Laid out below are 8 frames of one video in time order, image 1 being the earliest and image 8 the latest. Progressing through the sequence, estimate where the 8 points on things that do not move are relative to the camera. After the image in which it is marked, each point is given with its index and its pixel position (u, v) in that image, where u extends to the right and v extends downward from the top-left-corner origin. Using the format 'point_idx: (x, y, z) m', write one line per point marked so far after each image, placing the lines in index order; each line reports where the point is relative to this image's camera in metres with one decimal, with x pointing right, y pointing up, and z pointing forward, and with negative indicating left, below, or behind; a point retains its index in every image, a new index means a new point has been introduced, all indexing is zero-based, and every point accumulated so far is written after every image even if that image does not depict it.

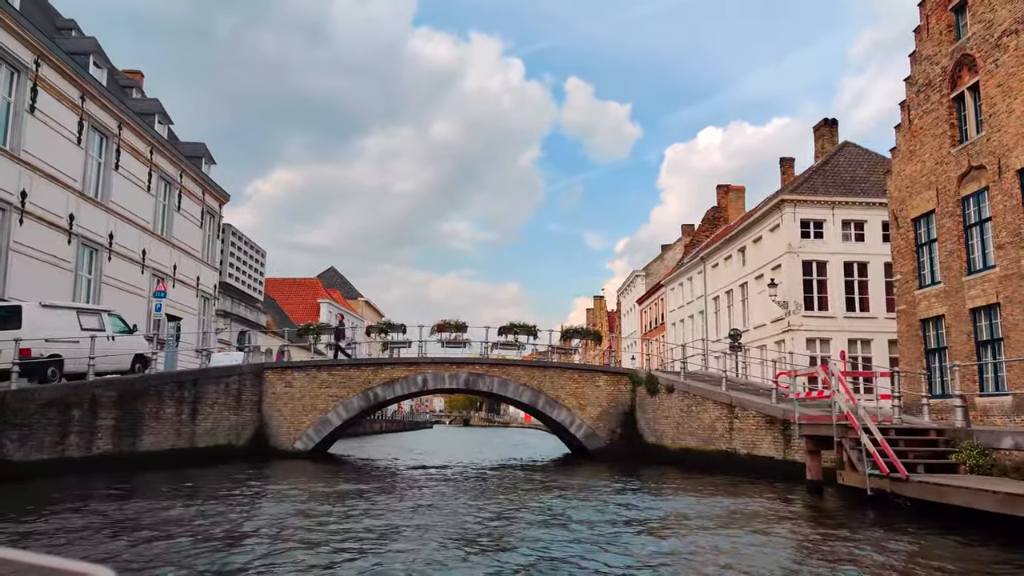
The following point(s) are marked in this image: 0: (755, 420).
0: (+7.3, -4.0, +18.6) m
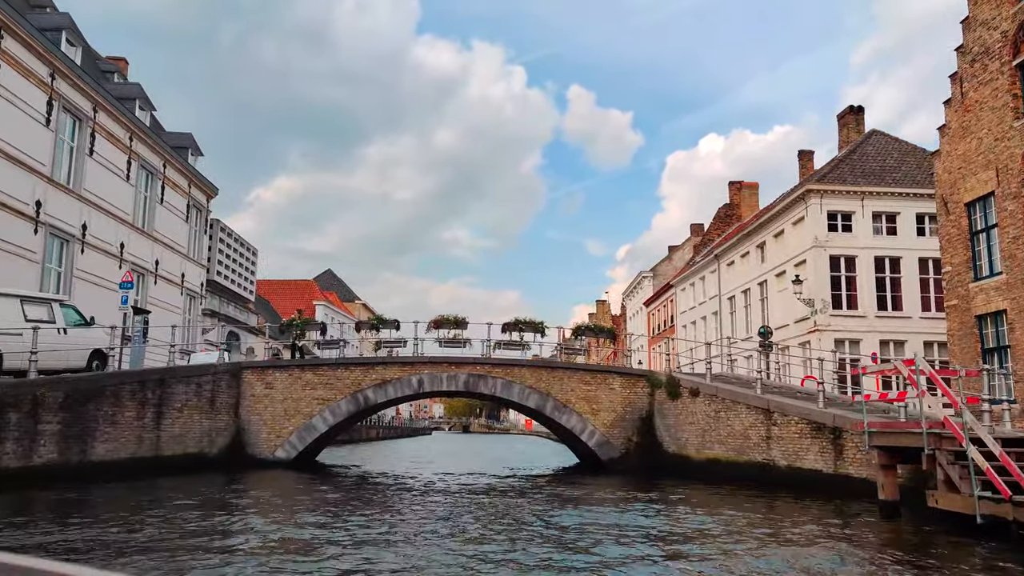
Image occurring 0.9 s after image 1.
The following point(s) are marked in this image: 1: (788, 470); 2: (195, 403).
0: (+7.5, -3.7, +16.2) m
1: (+7.3, -4.8, +16.4) m
2: (-10.1, -3.7, +19.8) m
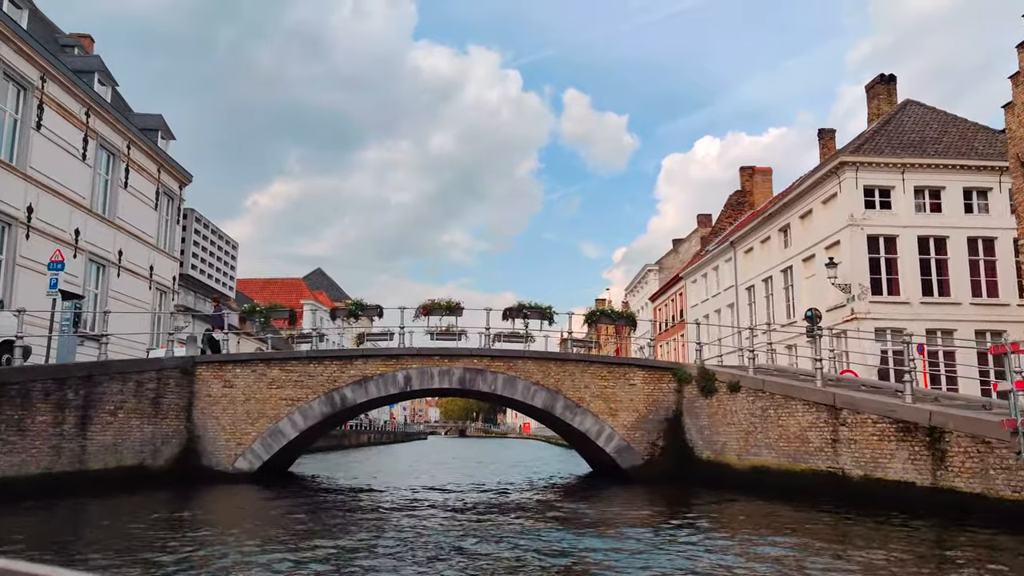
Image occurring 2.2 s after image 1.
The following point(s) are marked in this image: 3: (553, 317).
0: (+7.6, -2.9, +13.0) m
1: (+7.5, -4.1, +13.1) m
2: (-10.0, -3.1, +16.4) m
3: (+1.3, -0.9, +19.3) m
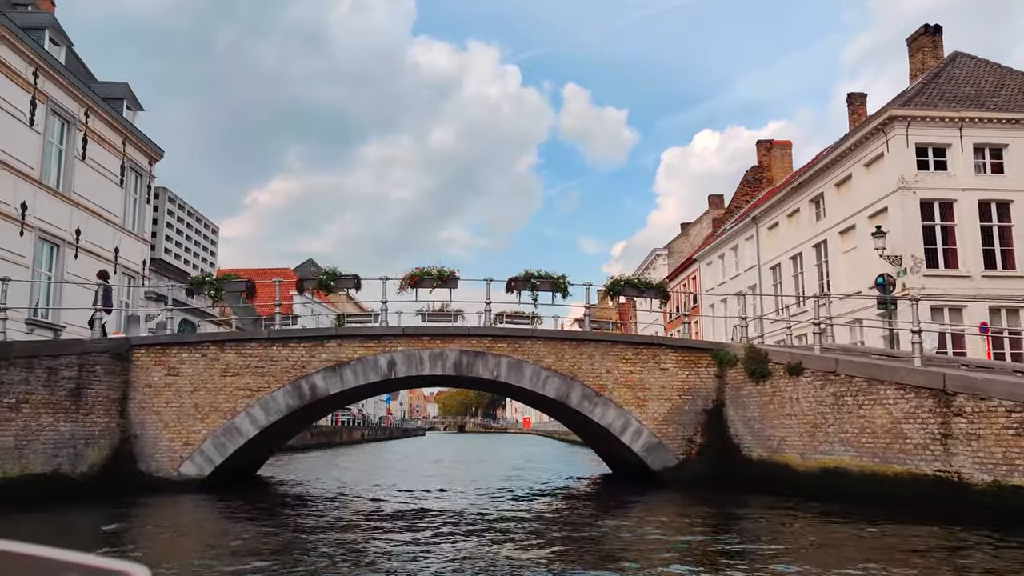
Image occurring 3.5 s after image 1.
0: (+7.8, -2.0, +9.7) m
1: (+7.6, -3.2, +9.8) m
2: (-9.9, -2.3, +13.1) m
3: (+1.4, 0.0, +16.0) m
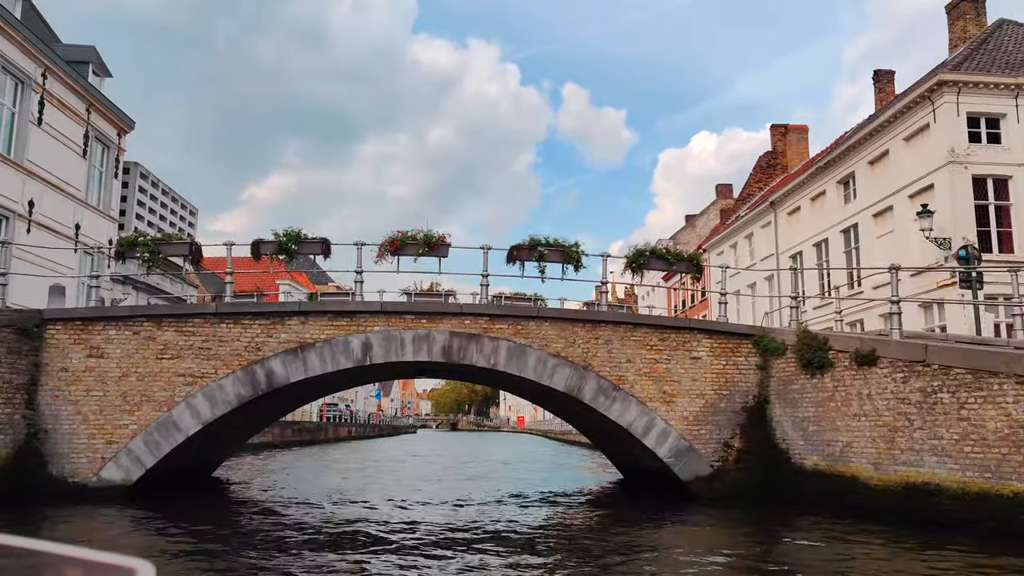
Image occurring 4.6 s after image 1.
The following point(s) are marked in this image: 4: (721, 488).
0: (+7.9, -1.5, +7.0) m
1: (+7.7, -2.7, +7.2) m
2: (-9.8, -1.5, +10.3) m
3: (+1.5, +0.6, +13.3) m
4: (+4.3, -4.2, +12.9) m
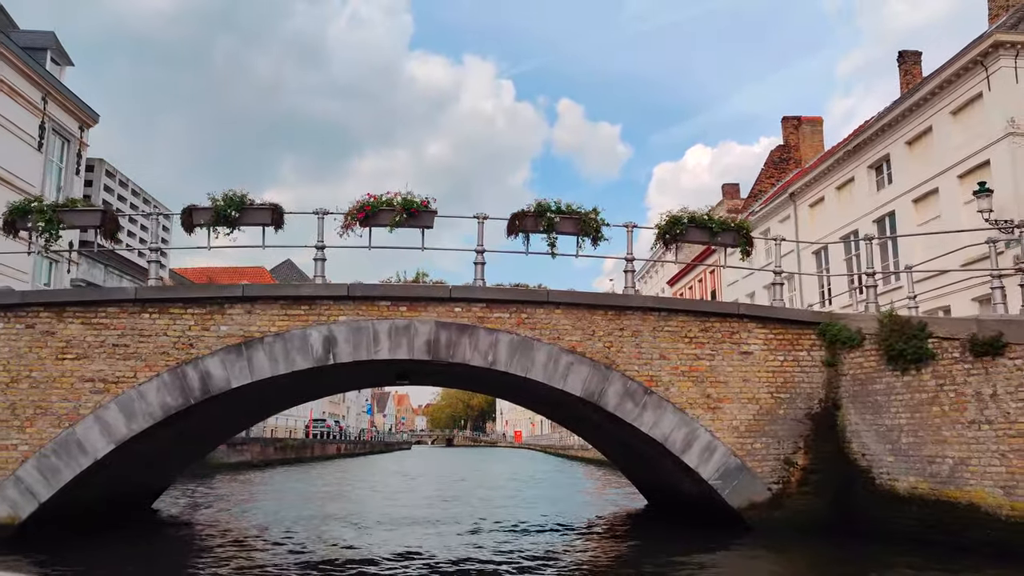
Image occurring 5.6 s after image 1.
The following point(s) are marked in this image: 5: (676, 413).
0: (+8.0, -0.9, +4.3) m
1: (+7.8, -2.1, +4.5) m
2: (-9.7, -1.2, +7.5) m
3: (+1.5, +1.0, +10.6) m
4: (+4.4, -3.7, +10.1) m
5: (+2.7, -2.0, +10.1) m
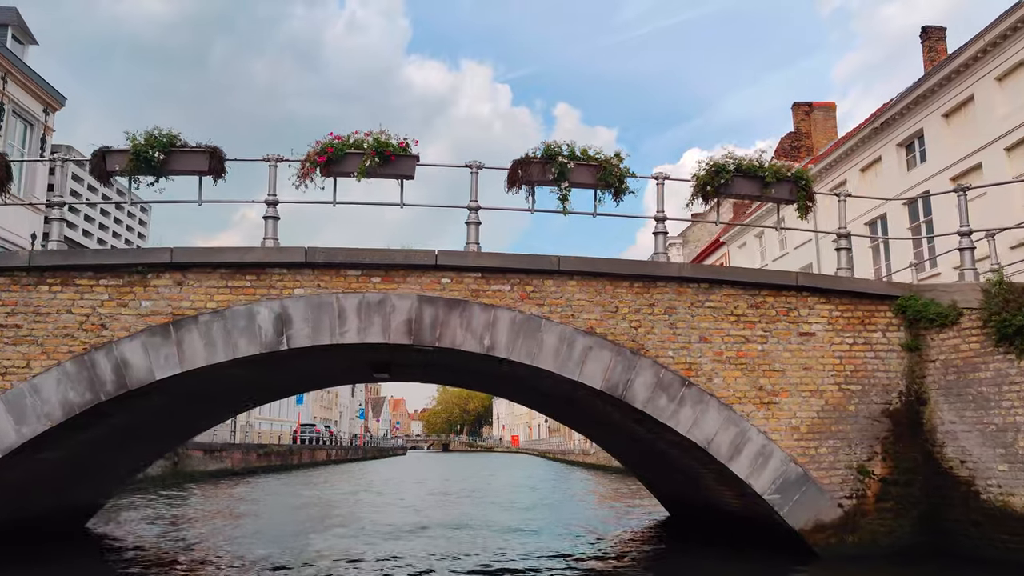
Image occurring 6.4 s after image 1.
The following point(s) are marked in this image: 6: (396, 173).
0: (+8.0, -0.4, +2.3) m
1: (+7.9, -1.6, +2.4) m
2: (-9.7, -0.8, +5.3) m
3: (+1.5, +1.4, +8.5) m
4: (+4.4, -3.3, +8.0) m
5: (+2.7, -1.6, +8.0) m
6: (-1.5, +1.5, +8.1) m
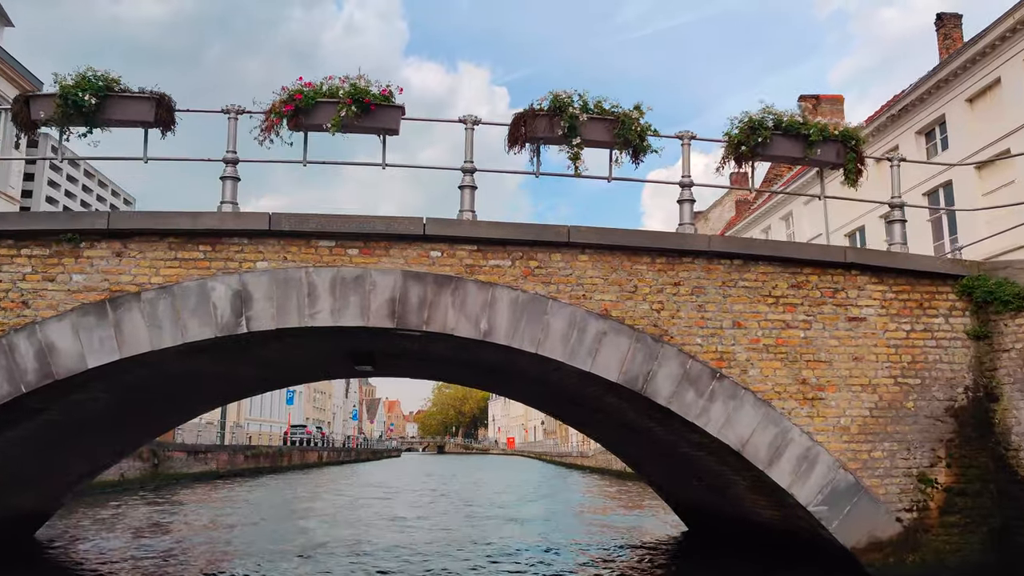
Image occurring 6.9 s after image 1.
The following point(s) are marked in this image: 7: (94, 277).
0: (+8.1, -0.1, +1.1) m
1: (+7.9, -1.3, +1.2) m
2: (-9.7, -0.4, +4.0) m
3: (+1.5, +1.7, +7.3) m
4: (+4.4, -3.0, +6.8) m
5: (+2.7, -1.3, +6.8) m
6: (-1.5, +1.8, +6.9) m
7: (-4.4, +0.1, +6.6) m
